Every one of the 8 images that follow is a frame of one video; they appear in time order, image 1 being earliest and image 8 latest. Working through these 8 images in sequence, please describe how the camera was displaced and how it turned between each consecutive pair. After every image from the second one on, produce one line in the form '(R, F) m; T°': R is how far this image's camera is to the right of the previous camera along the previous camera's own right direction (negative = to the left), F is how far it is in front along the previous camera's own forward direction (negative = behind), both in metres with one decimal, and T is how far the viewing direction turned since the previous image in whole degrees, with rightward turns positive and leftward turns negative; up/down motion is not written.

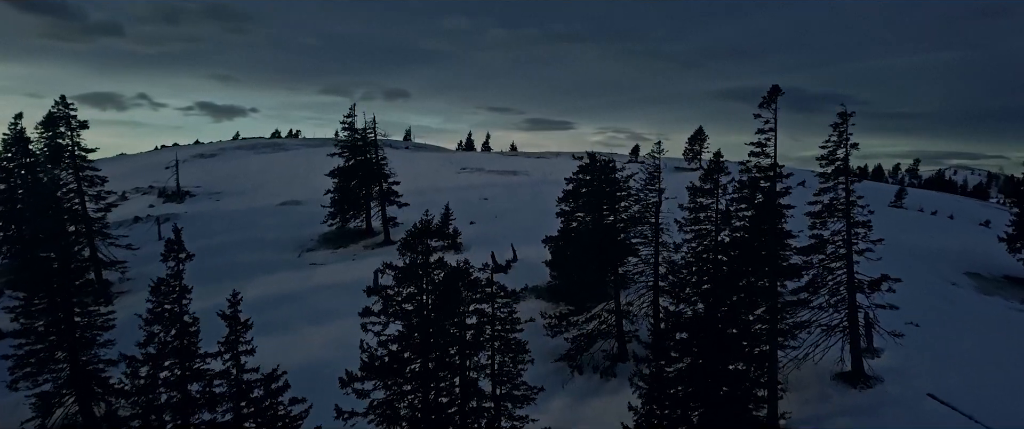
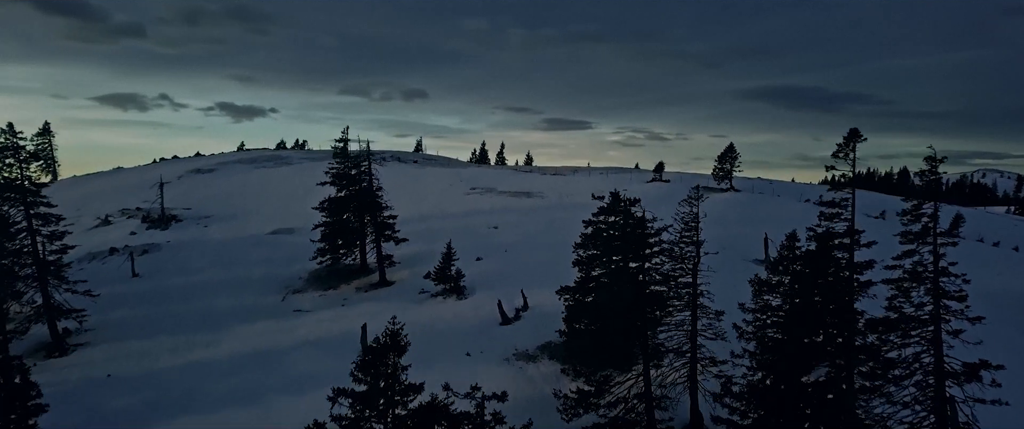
(+0.3, +4.1) m; -1°
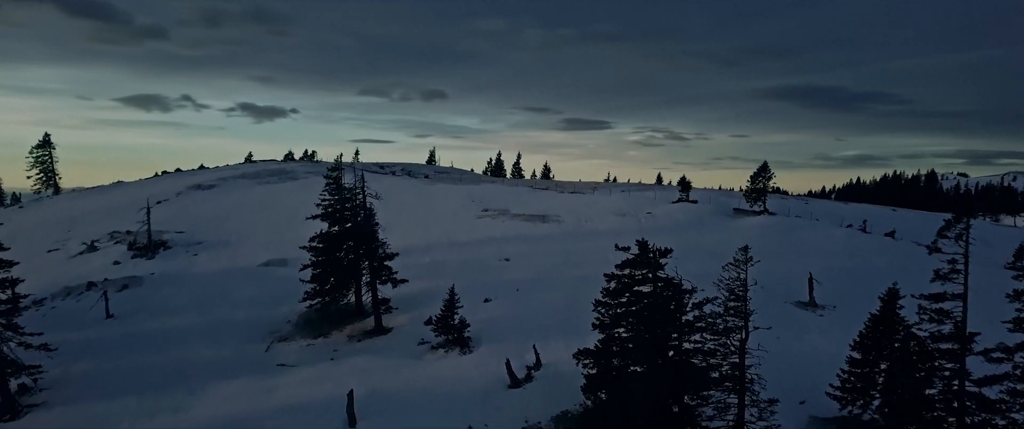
(+0.3, +3.6) m; -1°
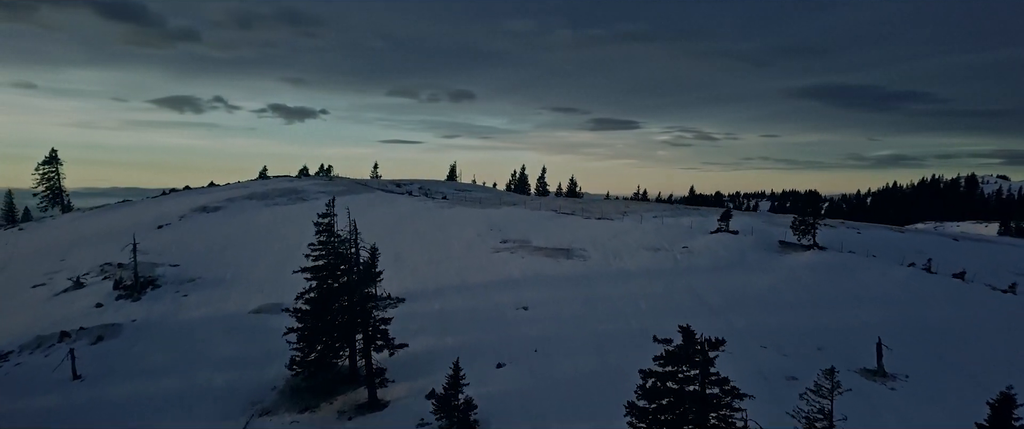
(+0.3, +4.1) m; -2°
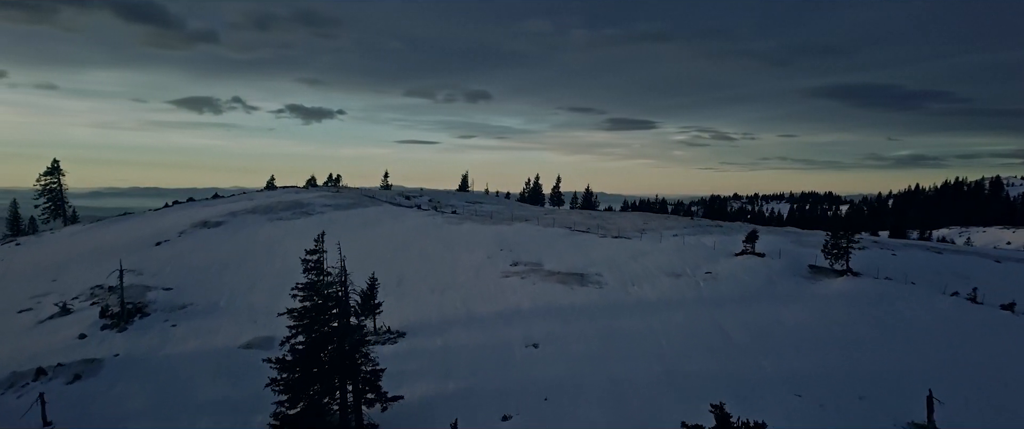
(+0.3, +2.5) m; -1°
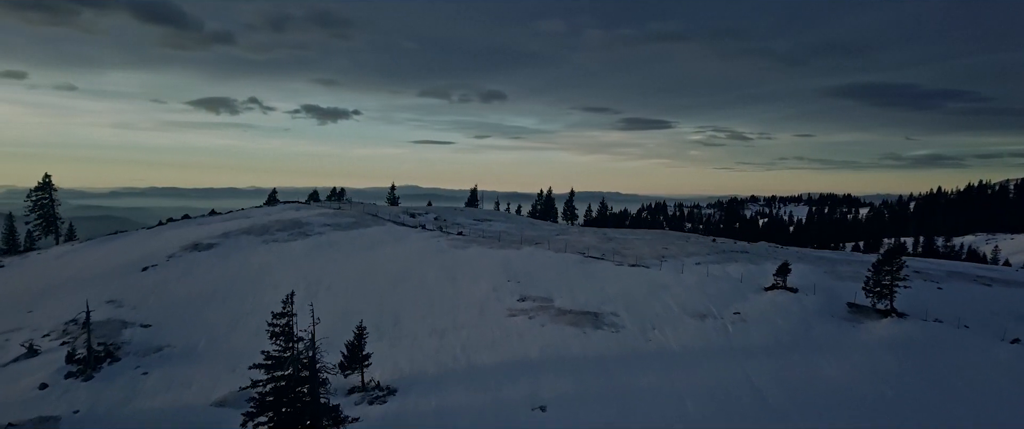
(+0.3, +3.5) m; -1°
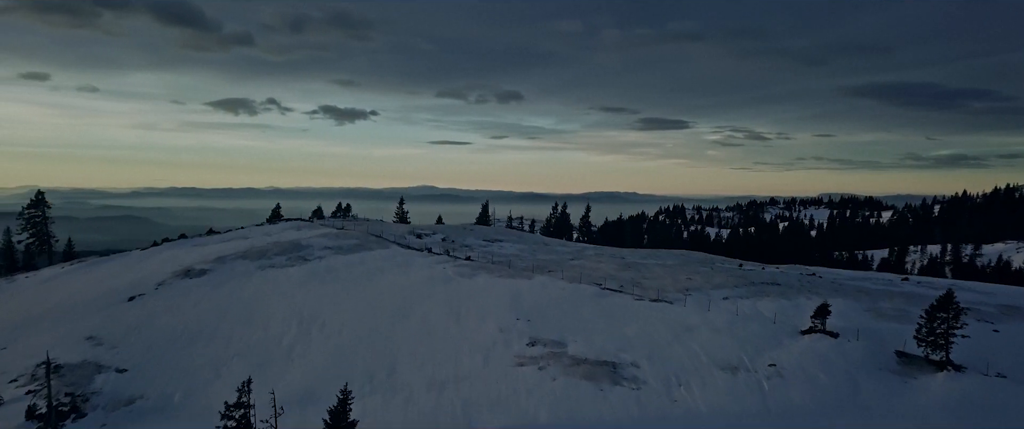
(+0.3, +3.5) m; -1°
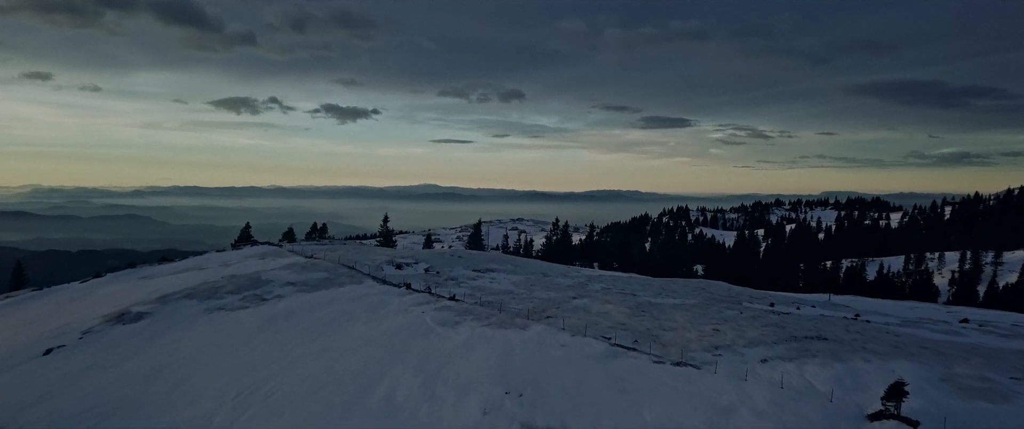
(+0.6, +7.6) m; 0°
